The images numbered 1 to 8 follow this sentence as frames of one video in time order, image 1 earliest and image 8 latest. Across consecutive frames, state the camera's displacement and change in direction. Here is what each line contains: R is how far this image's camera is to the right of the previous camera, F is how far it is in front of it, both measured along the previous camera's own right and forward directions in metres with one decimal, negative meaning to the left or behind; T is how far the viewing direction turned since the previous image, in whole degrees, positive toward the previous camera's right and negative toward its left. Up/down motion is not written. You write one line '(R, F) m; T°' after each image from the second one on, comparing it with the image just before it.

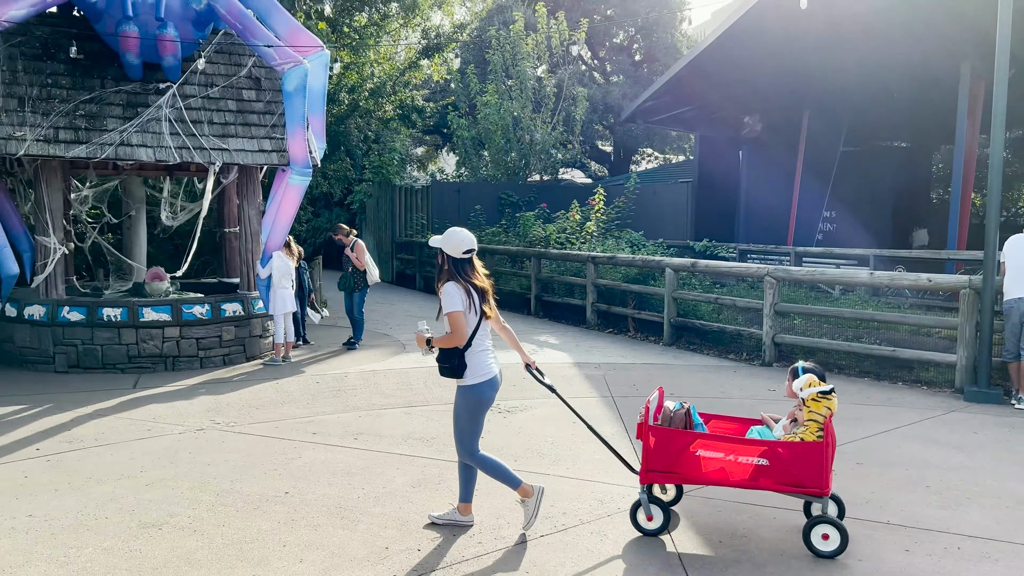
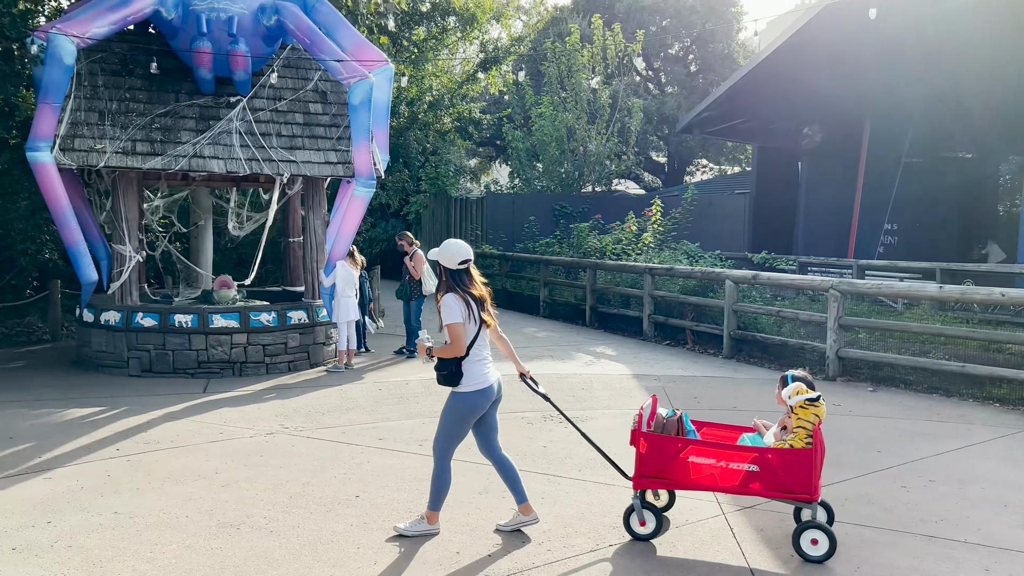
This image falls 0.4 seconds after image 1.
(-0.1, -0.1) m; -3°
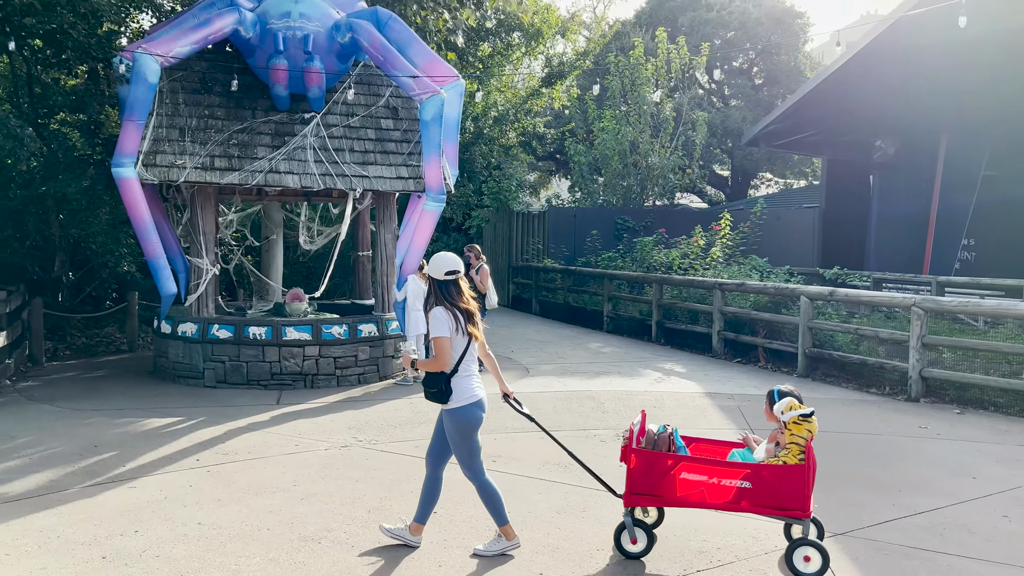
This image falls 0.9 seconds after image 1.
(-0.1, +0.1) m; -4°
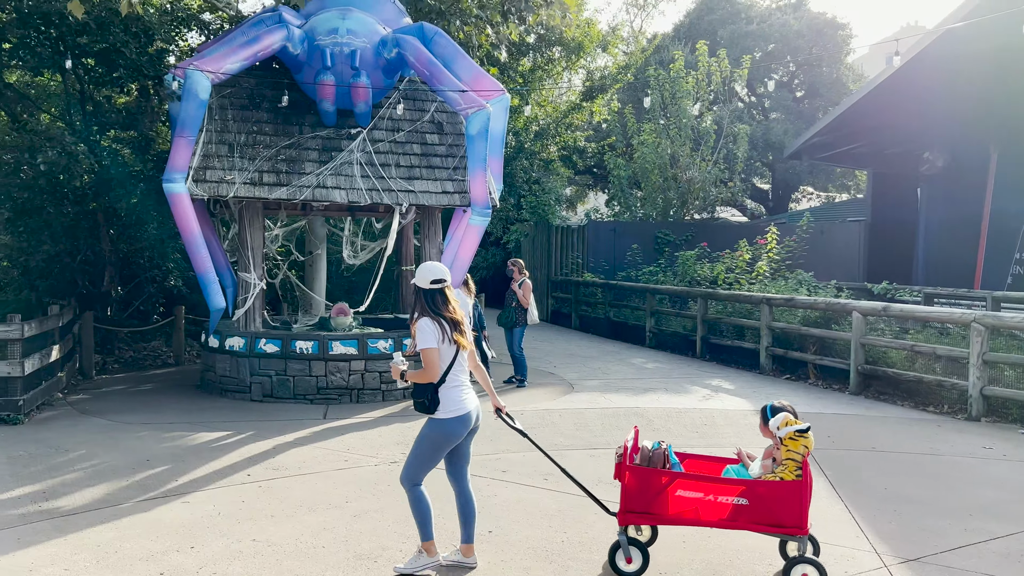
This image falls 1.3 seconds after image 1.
(-0.1, +0.1) m; -2°
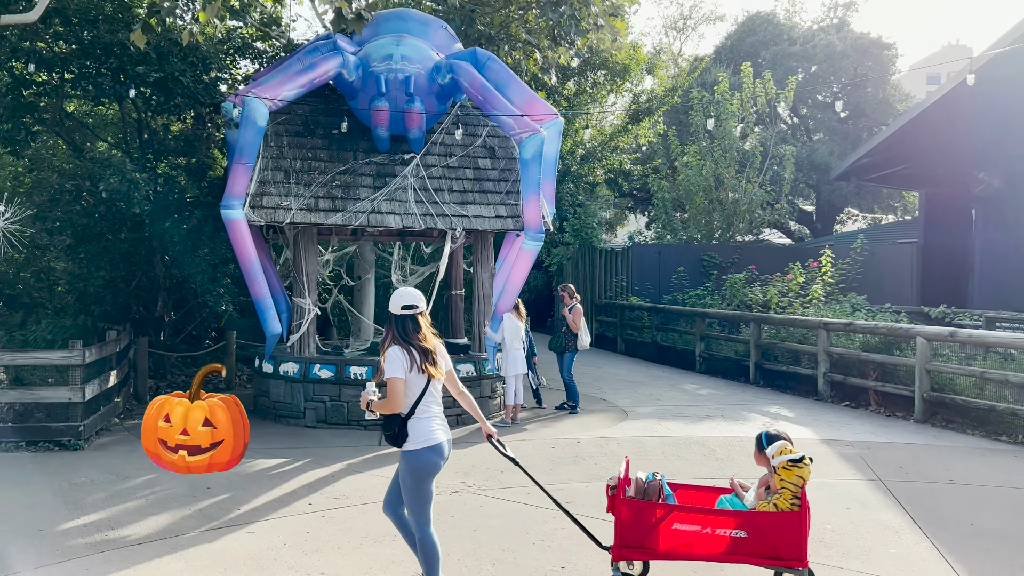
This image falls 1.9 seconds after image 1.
(-0.2, +0.1) m; -3°
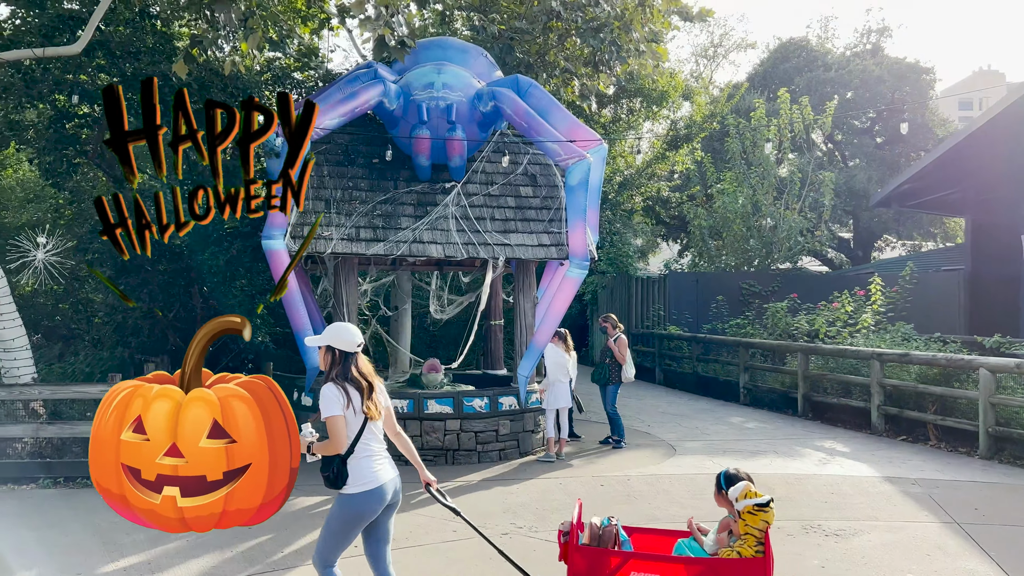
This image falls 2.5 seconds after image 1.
(-0.2, +0.3) m; -2°
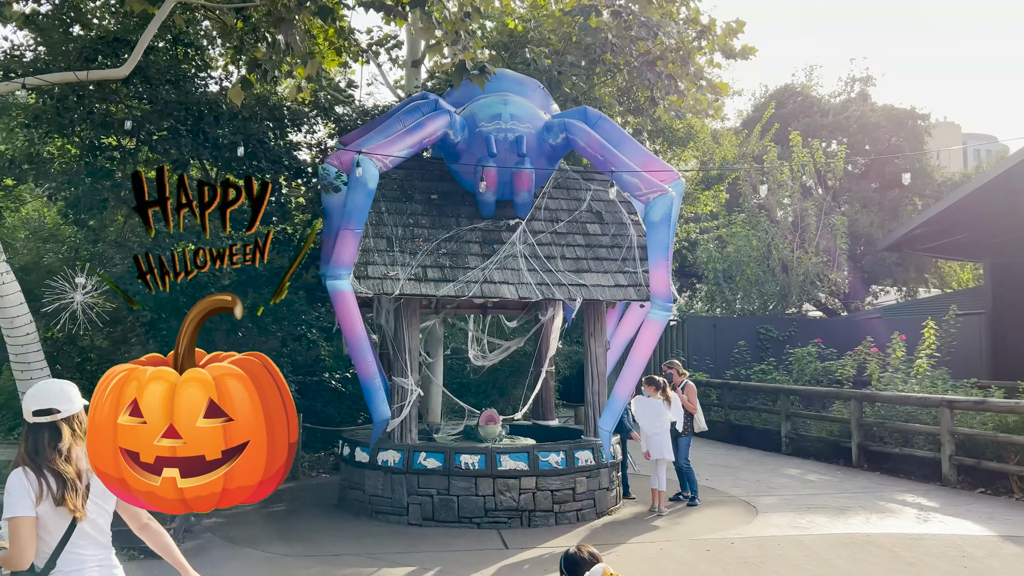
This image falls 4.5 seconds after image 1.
(-1.1, +0.7) m; +2°
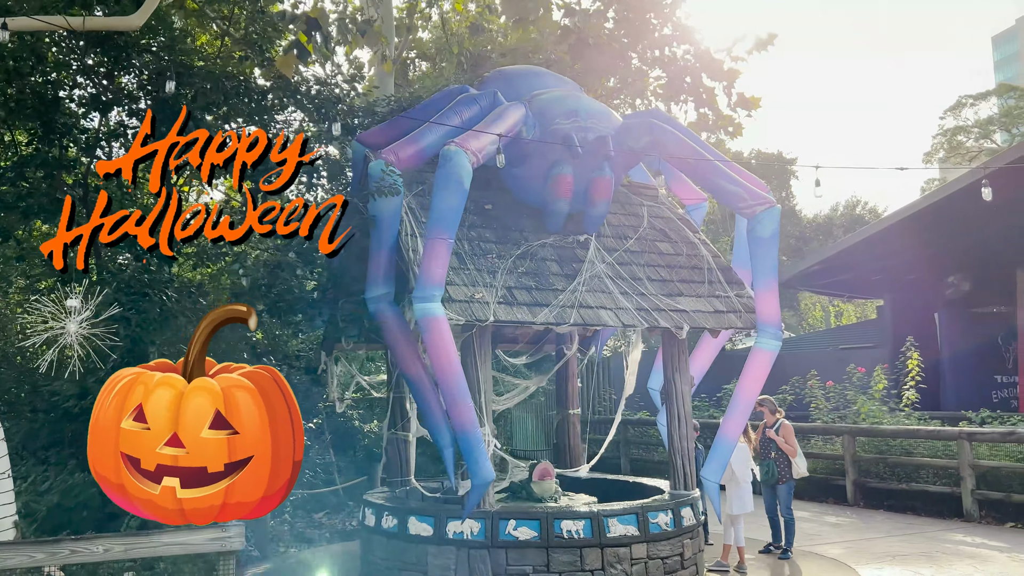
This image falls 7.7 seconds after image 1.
(-2.3, +1.7) m; +12°
